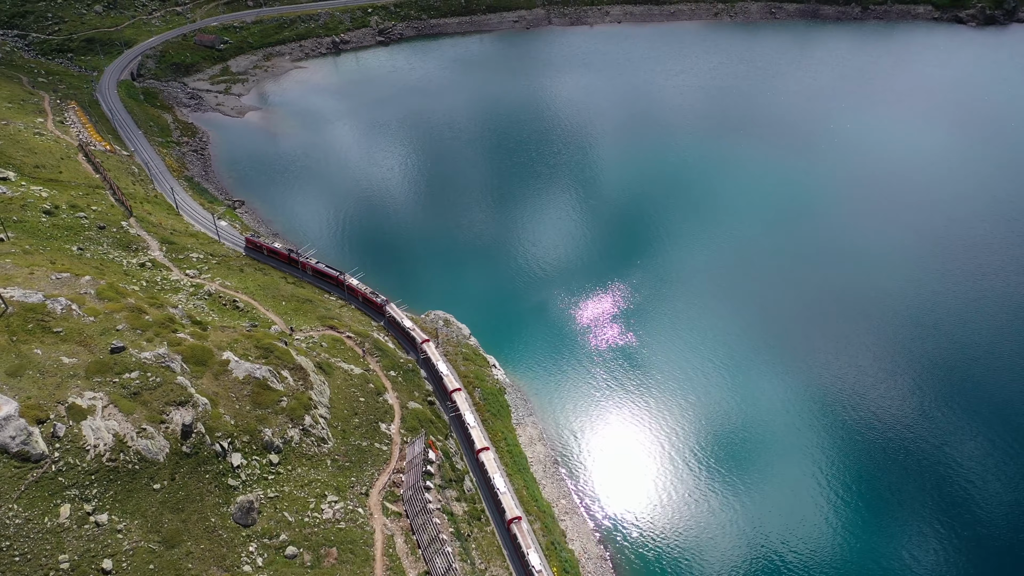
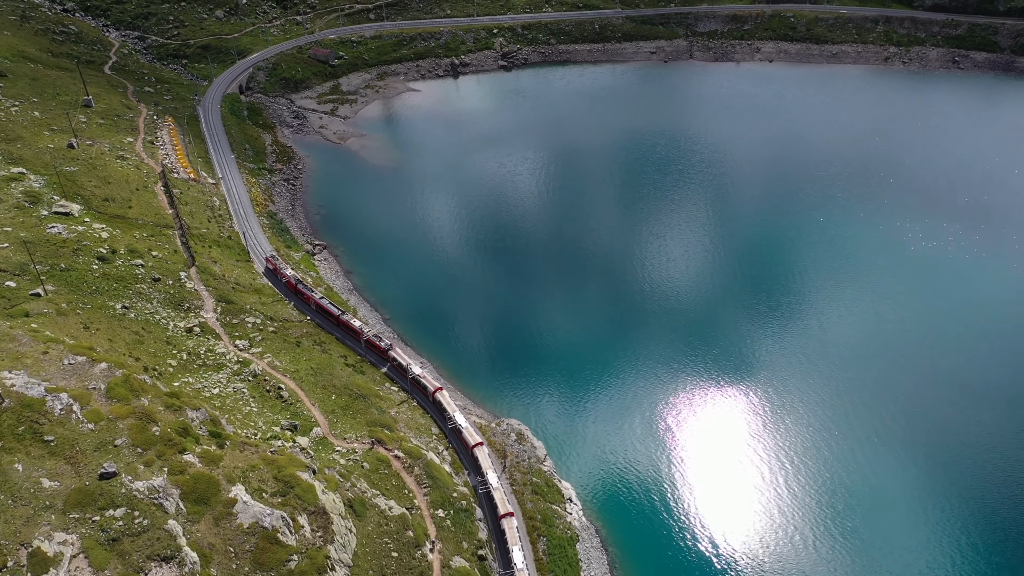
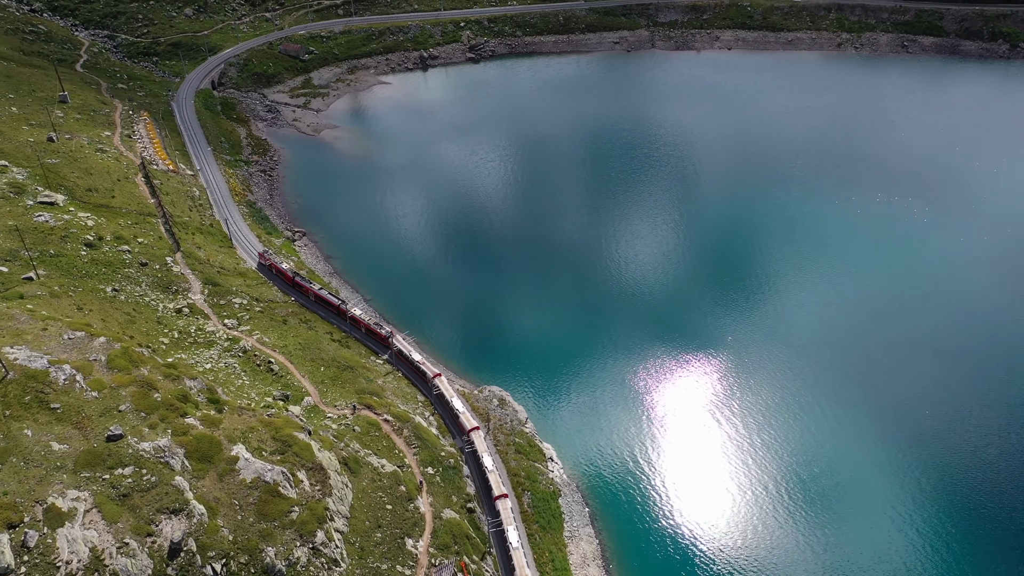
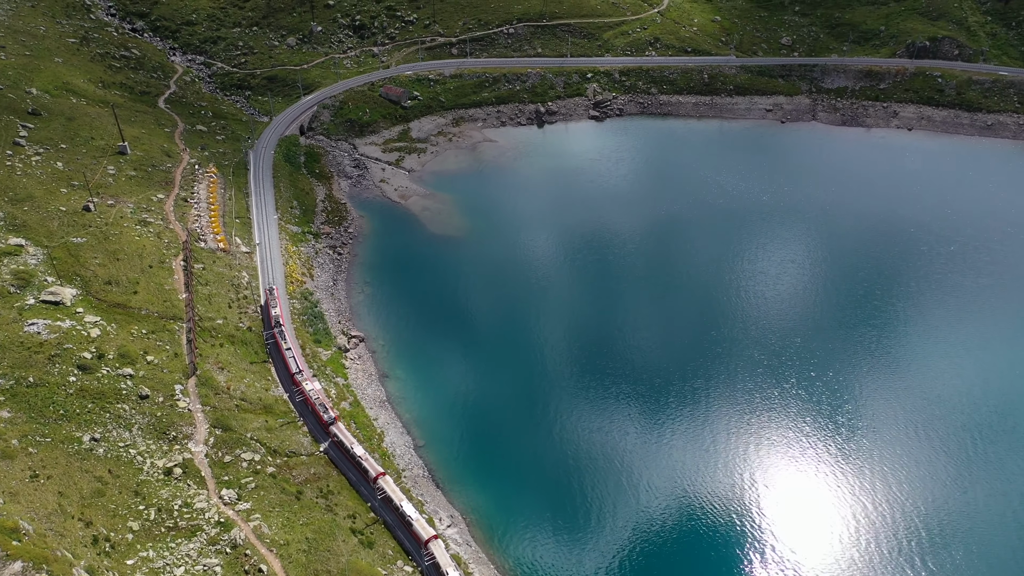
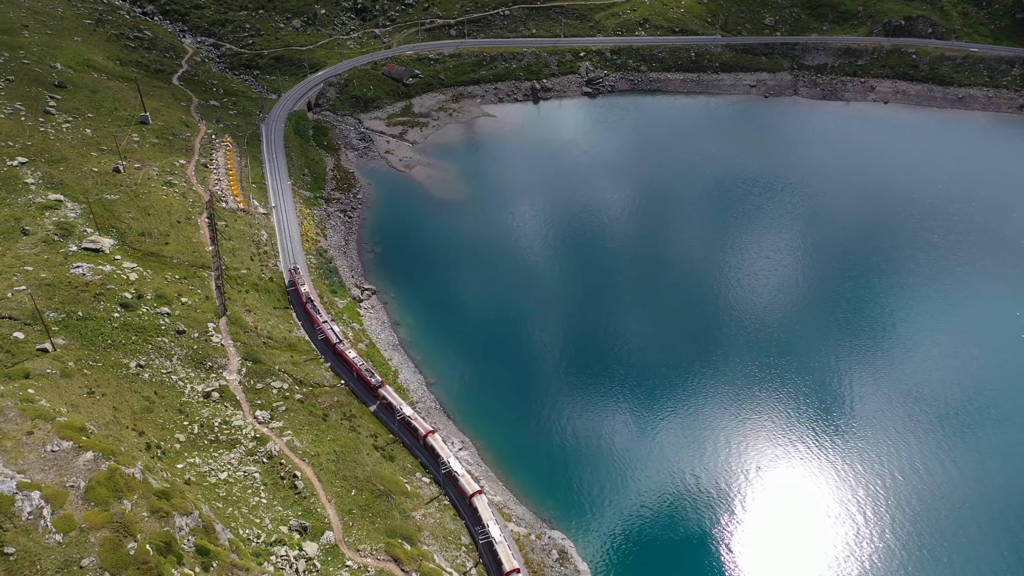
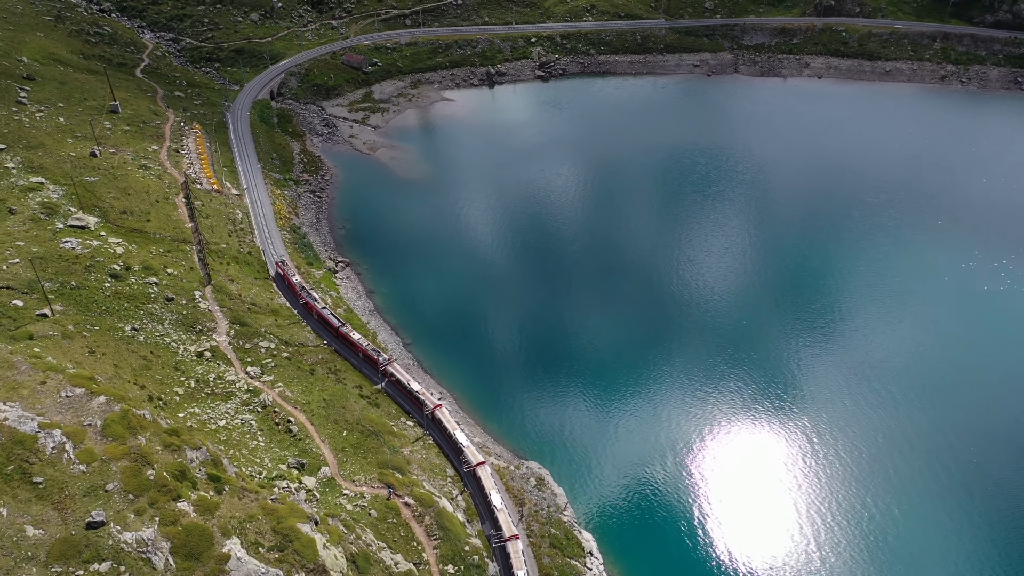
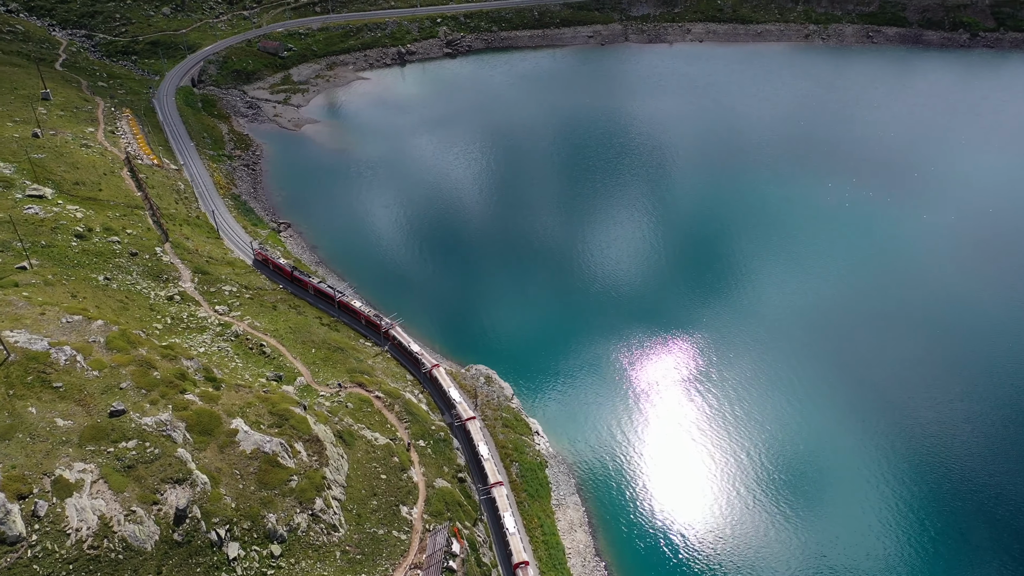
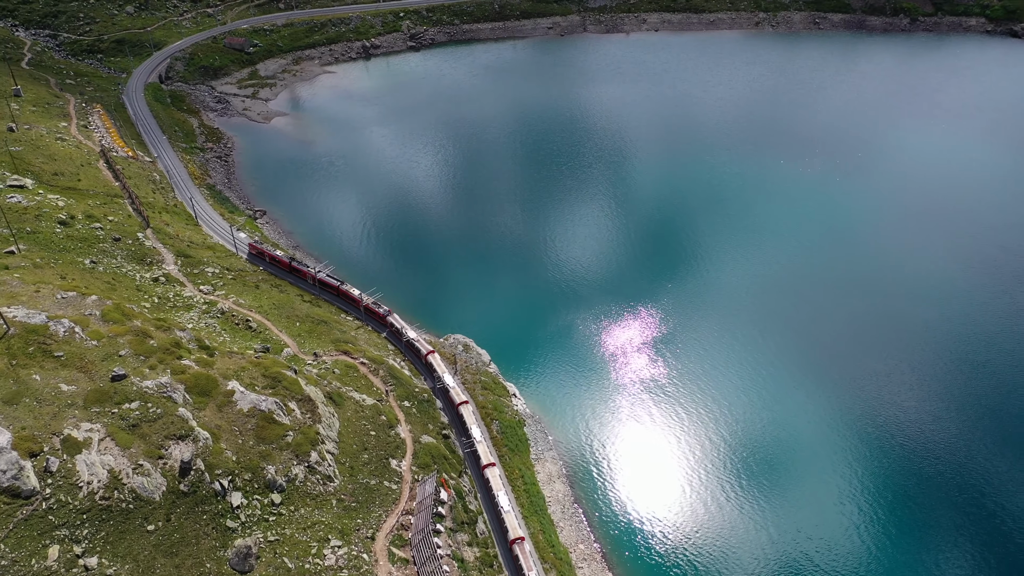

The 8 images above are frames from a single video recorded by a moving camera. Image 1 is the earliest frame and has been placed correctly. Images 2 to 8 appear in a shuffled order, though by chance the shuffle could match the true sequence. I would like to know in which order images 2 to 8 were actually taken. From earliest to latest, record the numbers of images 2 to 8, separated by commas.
8, 7, 3, 2, 6, 5, 4
